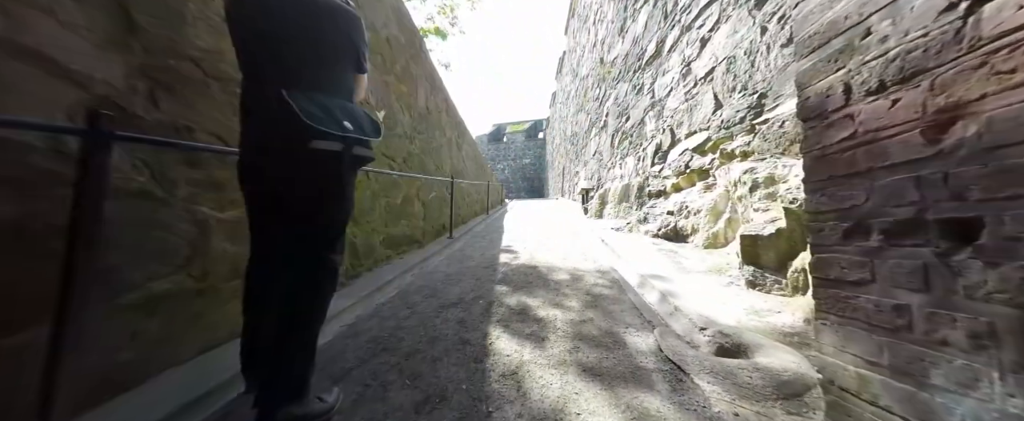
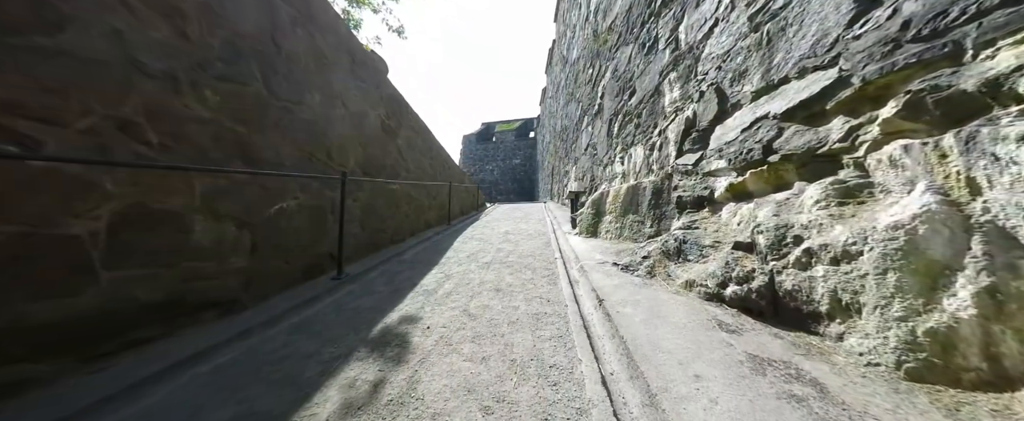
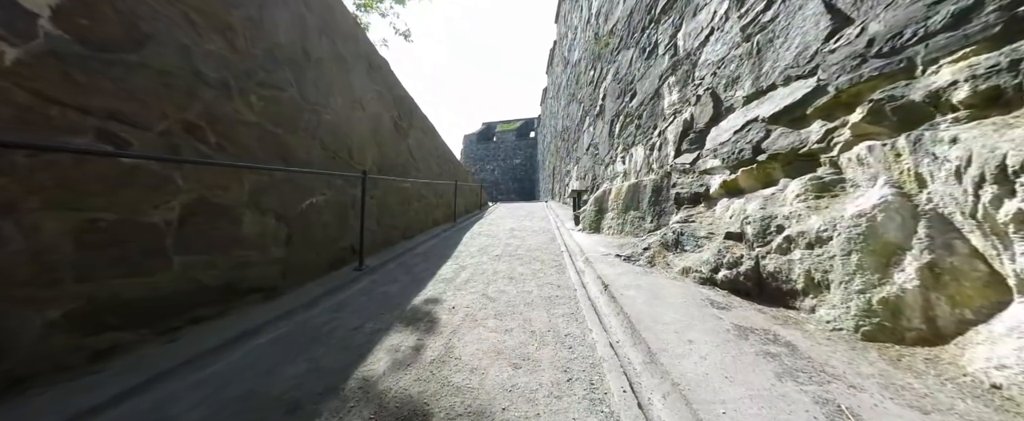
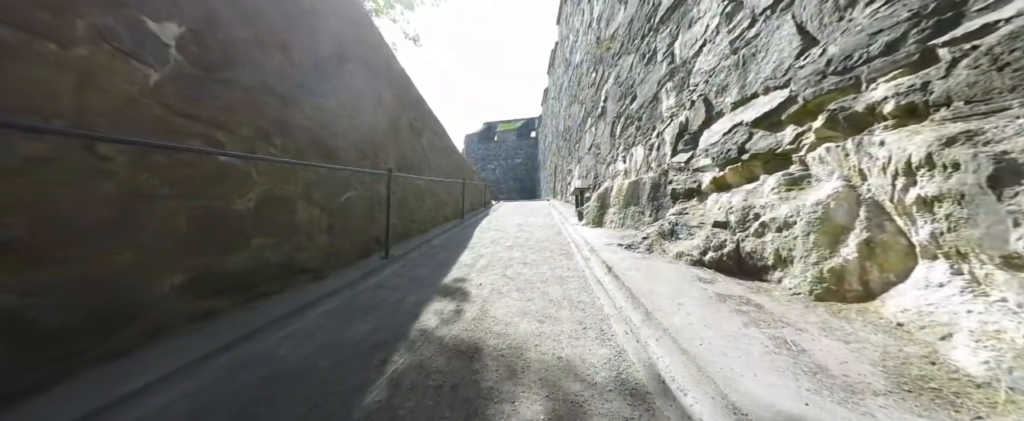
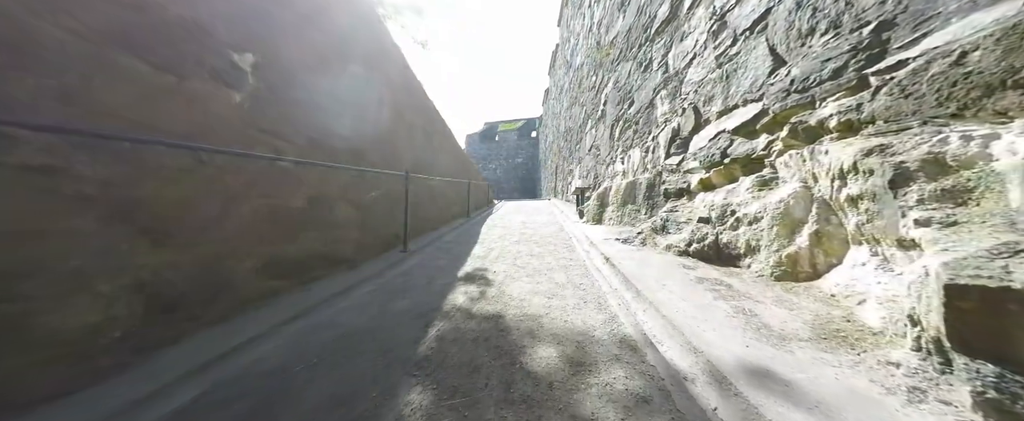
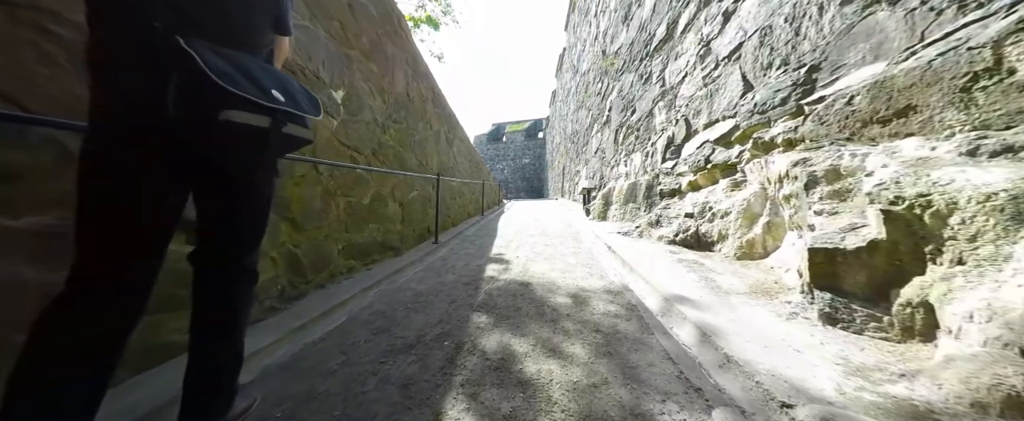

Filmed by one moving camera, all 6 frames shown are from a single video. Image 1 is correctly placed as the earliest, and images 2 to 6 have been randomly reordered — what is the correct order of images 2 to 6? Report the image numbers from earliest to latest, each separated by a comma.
6, 5, 4, 3, 2
